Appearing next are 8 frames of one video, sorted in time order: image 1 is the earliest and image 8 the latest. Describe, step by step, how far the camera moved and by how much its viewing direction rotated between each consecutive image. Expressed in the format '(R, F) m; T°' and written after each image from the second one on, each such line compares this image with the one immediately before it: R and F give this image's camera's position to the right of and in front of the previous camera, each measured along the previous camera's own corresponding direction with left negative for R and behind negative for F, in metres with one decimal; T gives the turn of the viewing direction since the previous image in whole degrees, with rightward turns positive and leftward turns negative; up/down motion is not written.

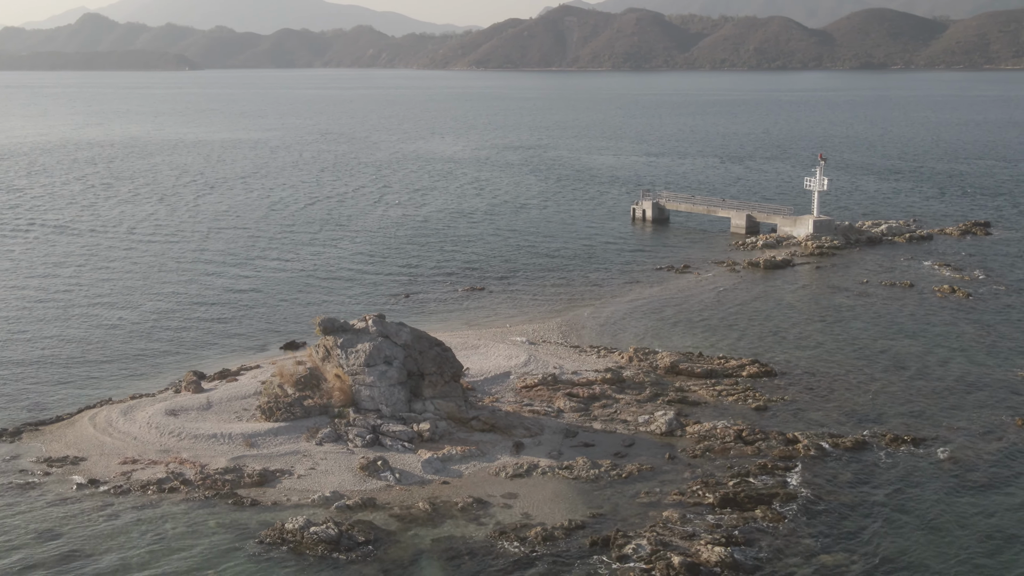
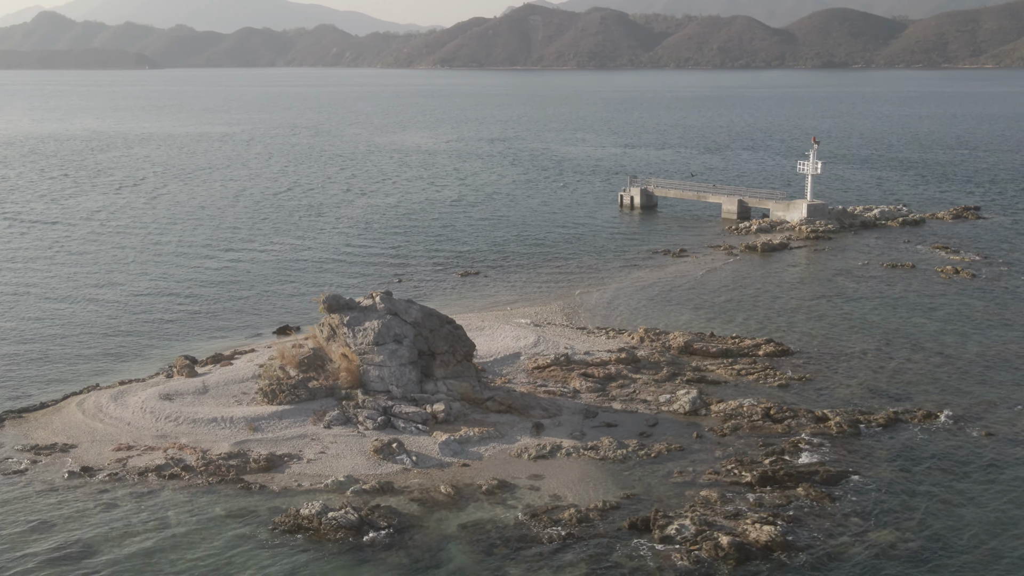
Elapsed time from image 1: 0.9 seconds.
(-1.3, +1.3) m; +2°
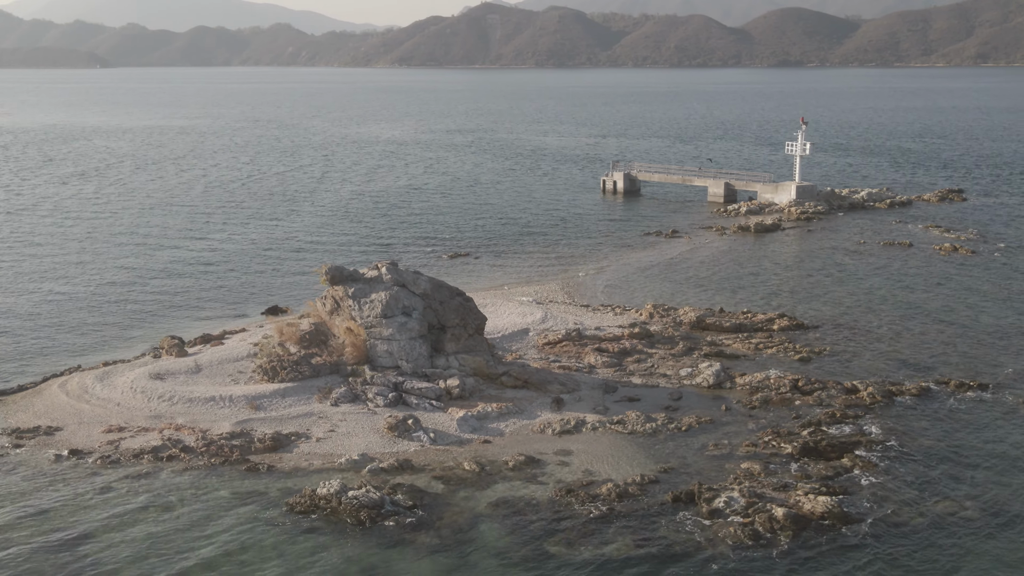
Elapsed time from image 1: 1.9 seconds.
(-1.3, +1.4) m; +2°
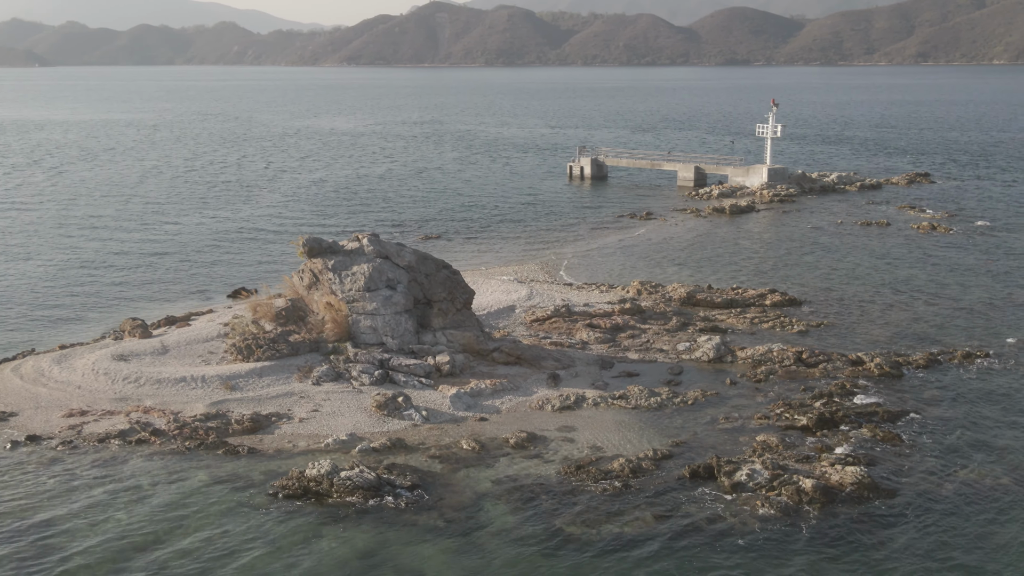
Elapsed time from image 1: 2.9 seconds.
(-0.9, +1.3) m; +3°
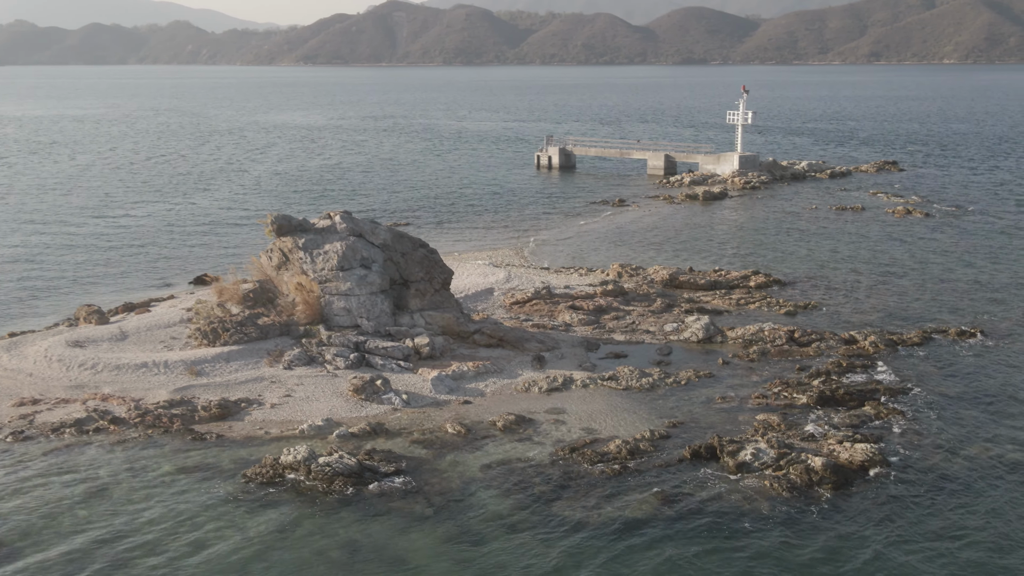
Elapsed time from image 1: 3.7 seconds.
(-0.5, +1.1) m; +2°
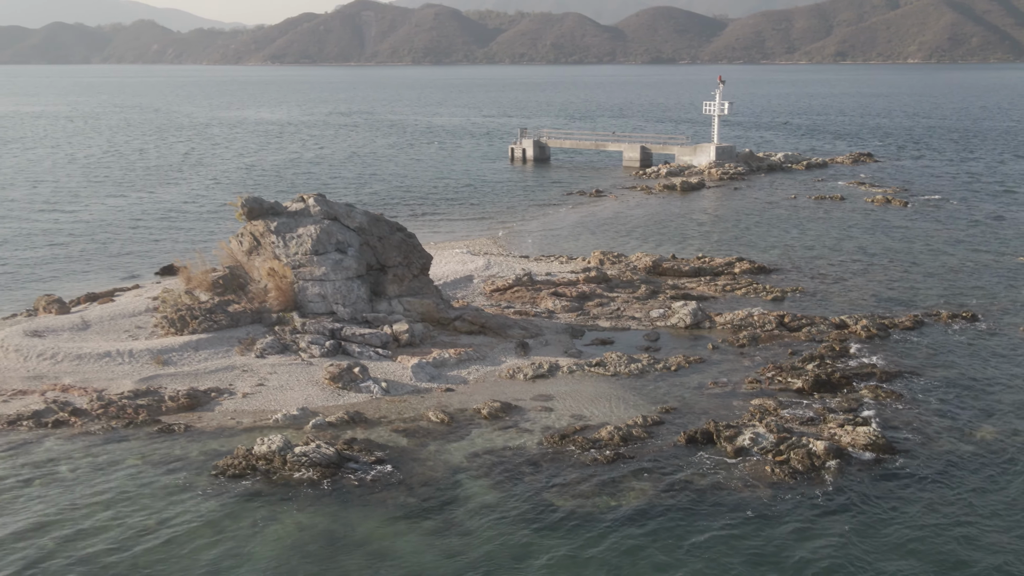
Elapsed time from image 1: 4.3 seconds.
(-0.2, +0.8) m; +2°
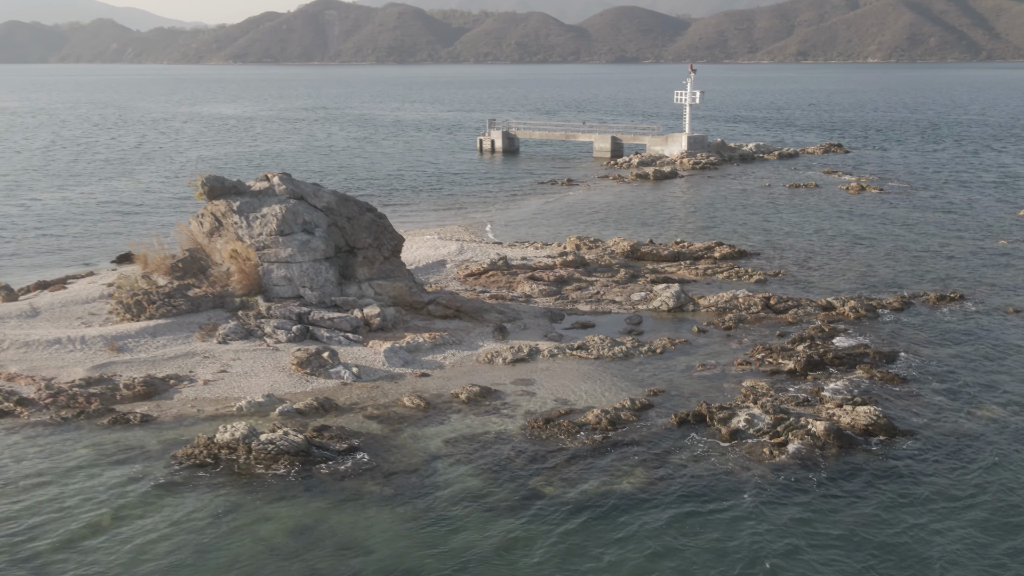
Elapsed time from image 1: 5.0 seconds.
(-0.2, +0.9) m; +2°
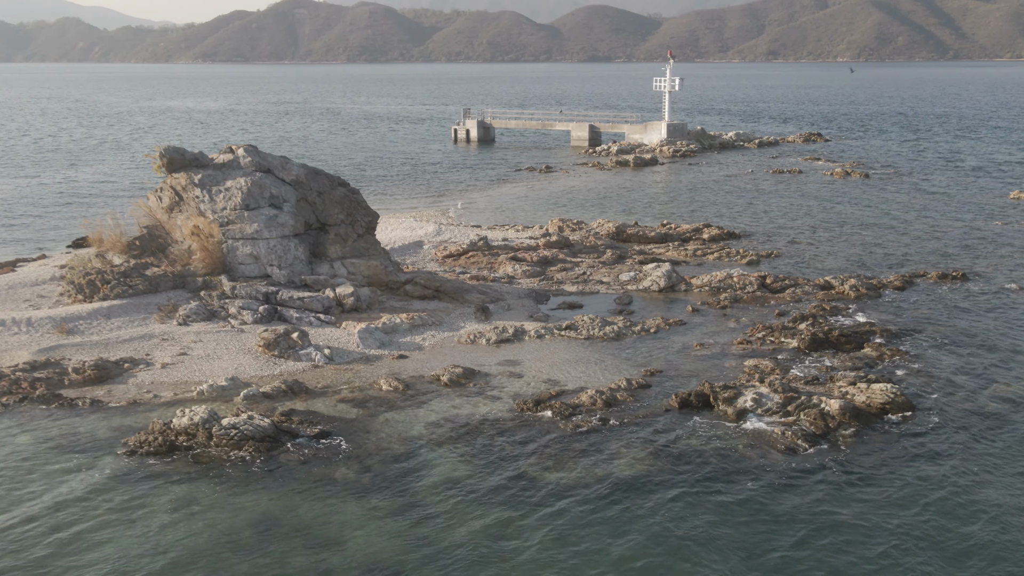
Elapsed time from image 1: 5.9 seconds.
(-0.2, +1.2) m; +2°
